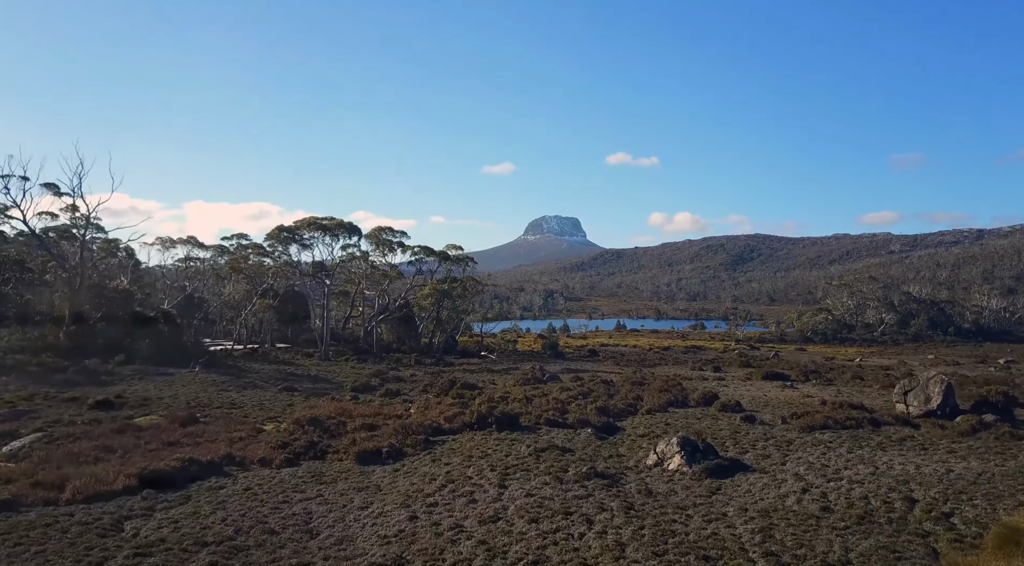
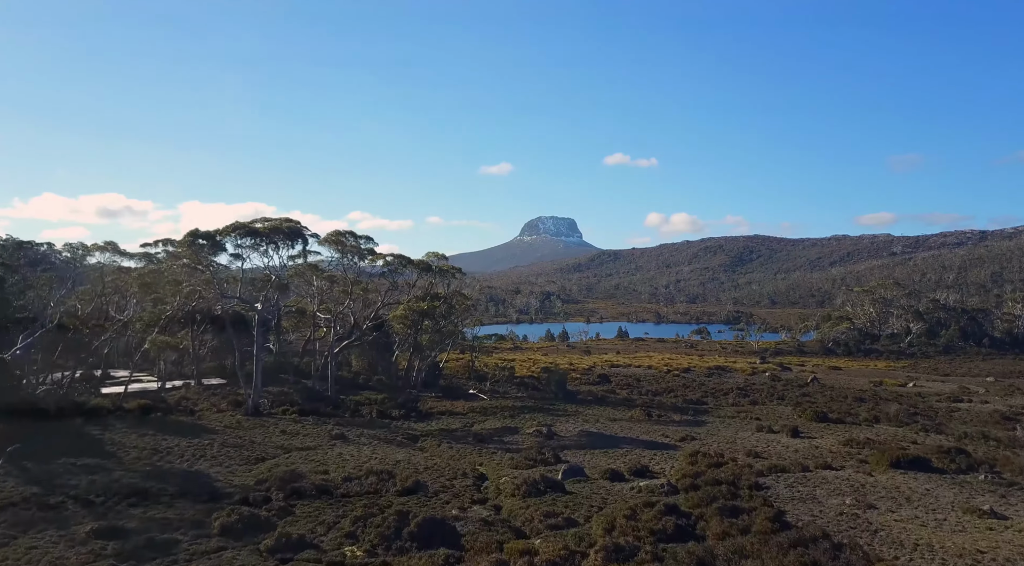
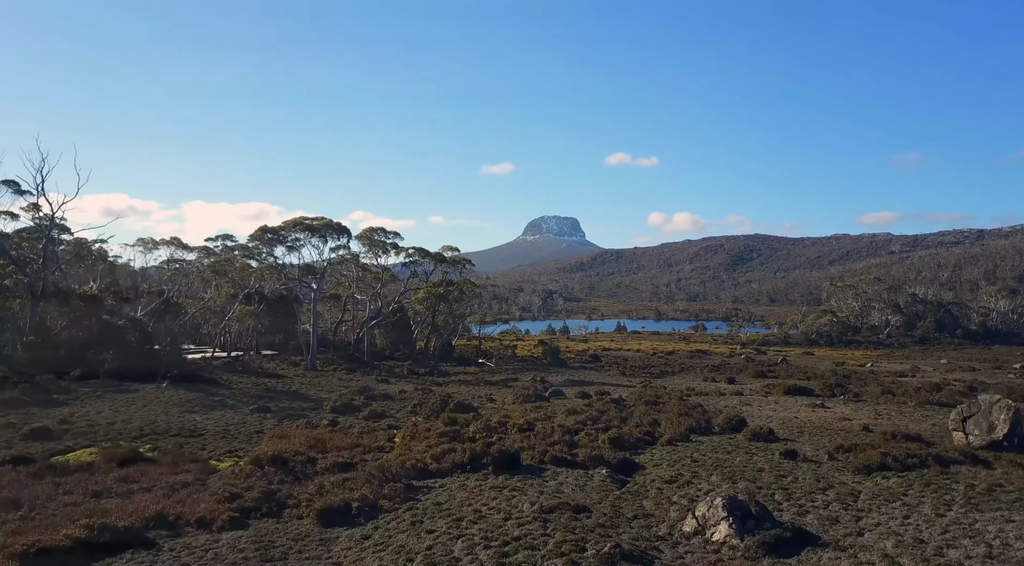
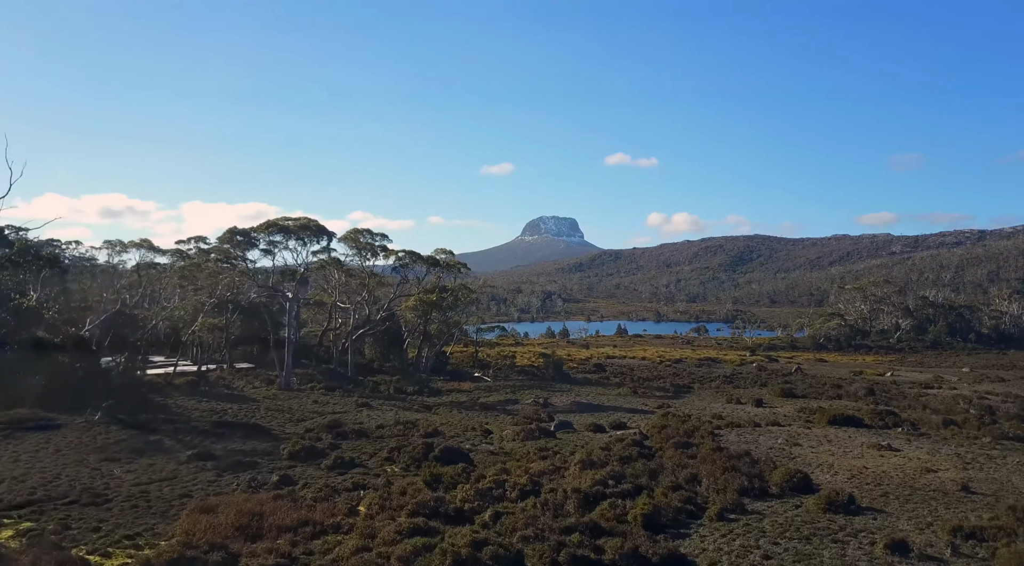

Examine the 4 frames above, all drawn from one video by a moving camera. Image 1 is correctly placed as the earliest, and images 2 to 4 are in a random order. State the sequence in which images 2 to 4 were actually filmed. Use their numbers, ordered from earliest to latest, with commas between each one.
3, 4, 2
